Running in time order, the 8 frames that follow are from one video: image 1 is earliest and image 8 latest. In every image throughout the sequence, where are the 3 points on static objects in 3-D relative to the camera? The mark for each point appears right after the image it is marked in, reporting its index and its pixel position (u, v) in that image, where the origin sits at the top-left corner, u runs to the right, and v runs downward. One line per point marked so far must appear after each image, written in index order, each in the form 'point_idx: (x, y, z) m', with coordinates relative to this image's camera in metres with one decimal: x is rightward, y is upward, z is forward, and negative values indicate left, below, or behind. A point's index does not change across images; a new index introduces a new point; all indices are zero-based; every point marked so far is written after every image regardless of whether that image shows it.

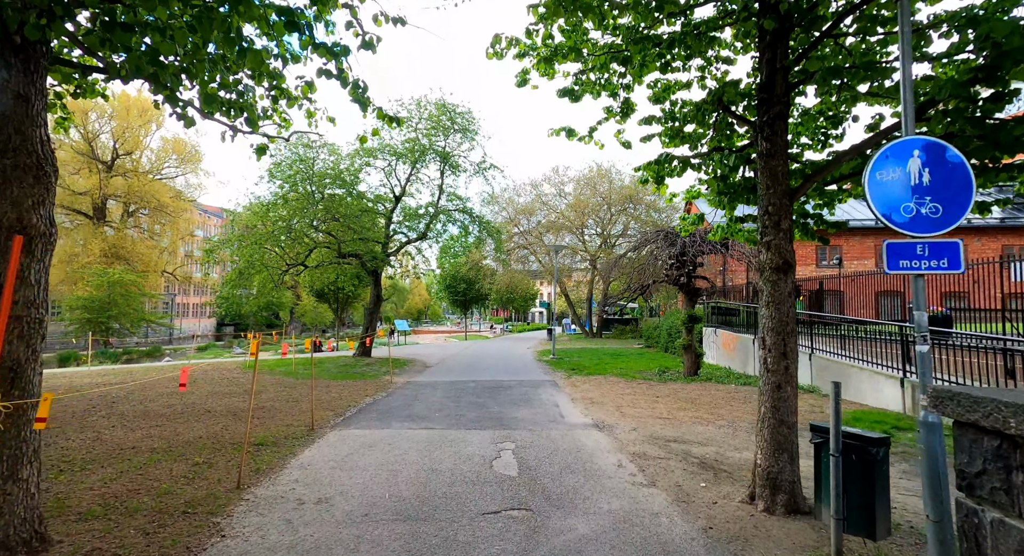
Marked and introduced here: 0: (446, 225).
0: (-2.4, +1.9, +18.9) m
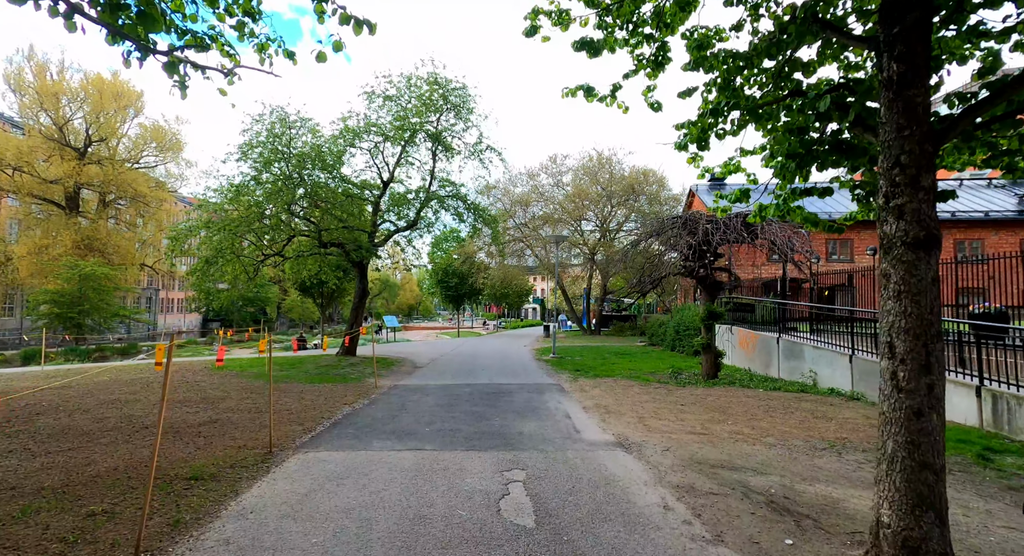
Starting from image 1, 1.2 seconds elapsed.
0: (-2.5, +2.1, +17.5) m
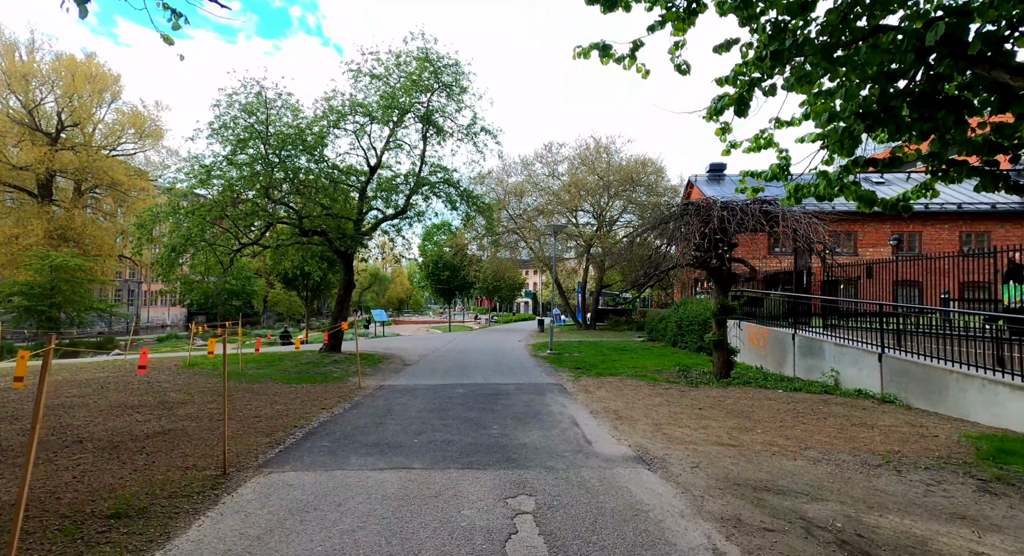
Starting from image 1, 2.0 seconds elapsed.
0: (-2.6, +2.4, +16.4) m
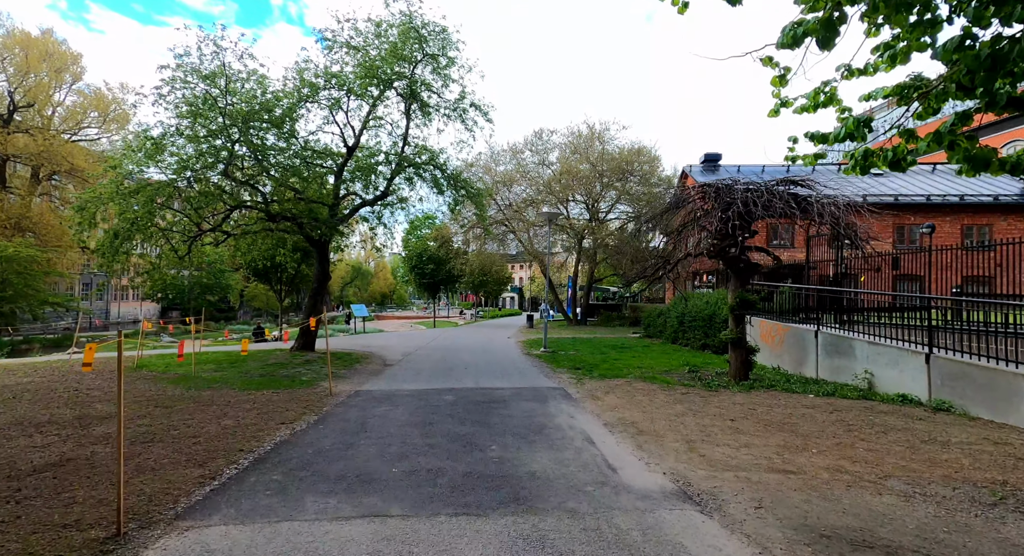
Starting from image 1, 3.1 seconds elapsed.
0: (-2.9, +2.6, +15.0) m
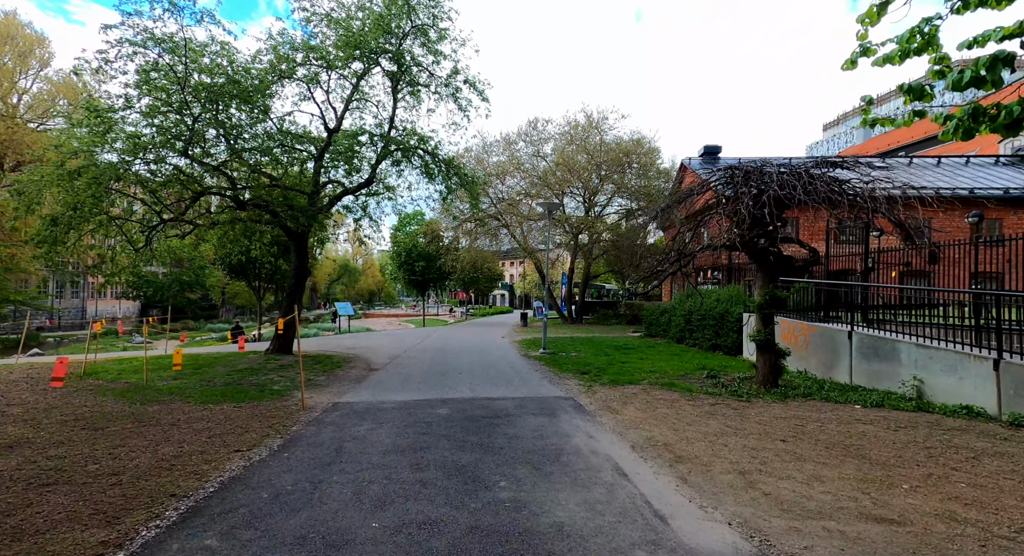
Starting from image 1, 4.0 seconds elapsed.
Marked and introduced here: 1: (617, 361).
0: (-2.9, +2.7, +13.7) m
1: (+2.6, -2.0, +13.0) m
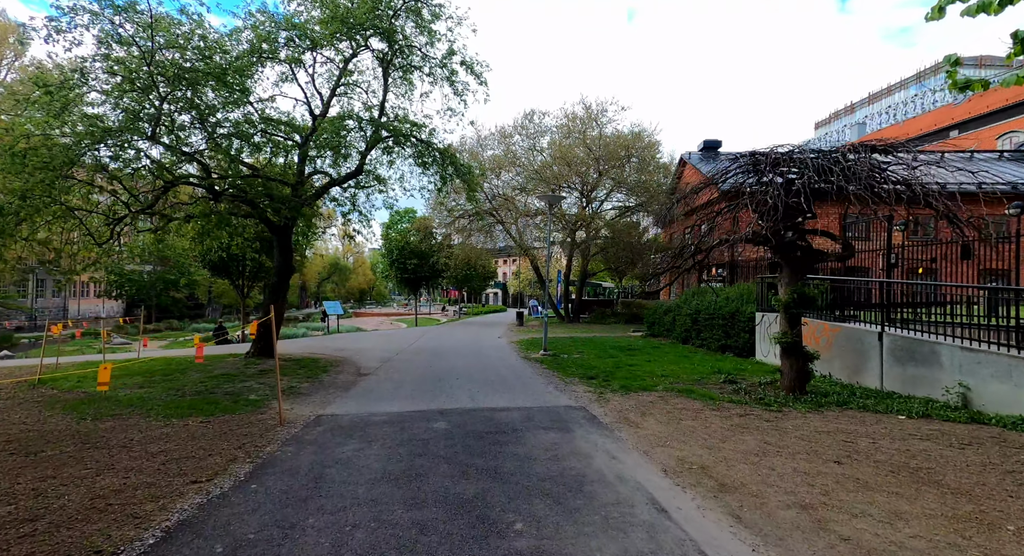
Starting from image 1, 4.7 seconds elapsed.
0: (-2.9, +2.8, +12.8) m
1: (+2.6, -2.0, +12.2) m
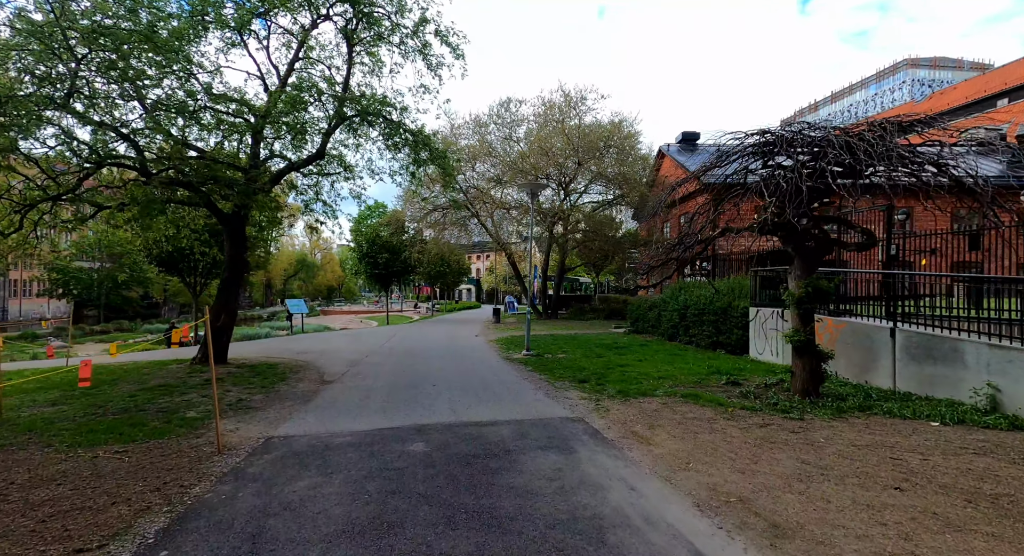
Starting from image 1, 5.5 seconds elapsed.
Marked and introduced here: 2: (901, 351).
0: (-3.4, +2.9, +11.6) m
1: (+2.2, -1.8, +11.3) m
2: (+6.1, -1.2, +8.2) m
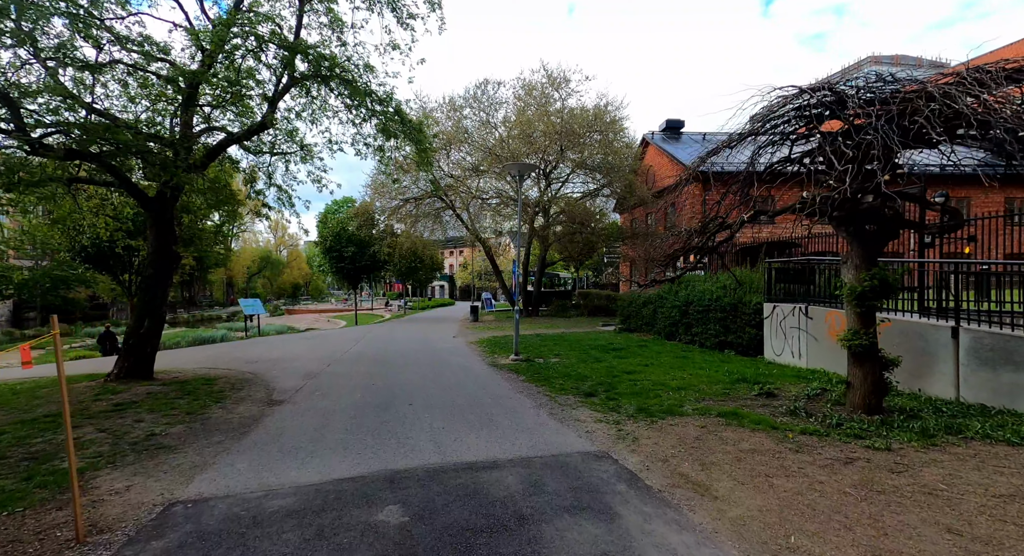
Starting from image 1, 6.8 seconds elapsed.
0: (-3.7, +3.0, +9.8) m
1: (+2.0, -1.7, +9.8) m
2: (+6.0, -1.0, +6.9) m
